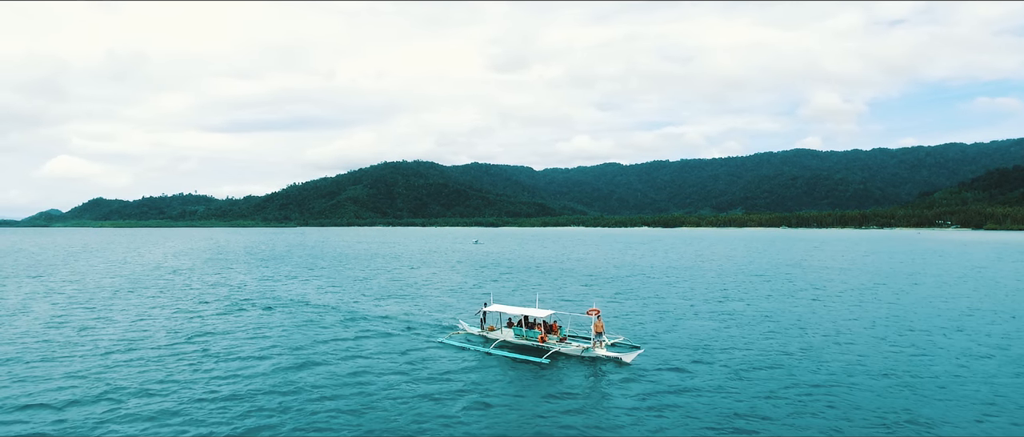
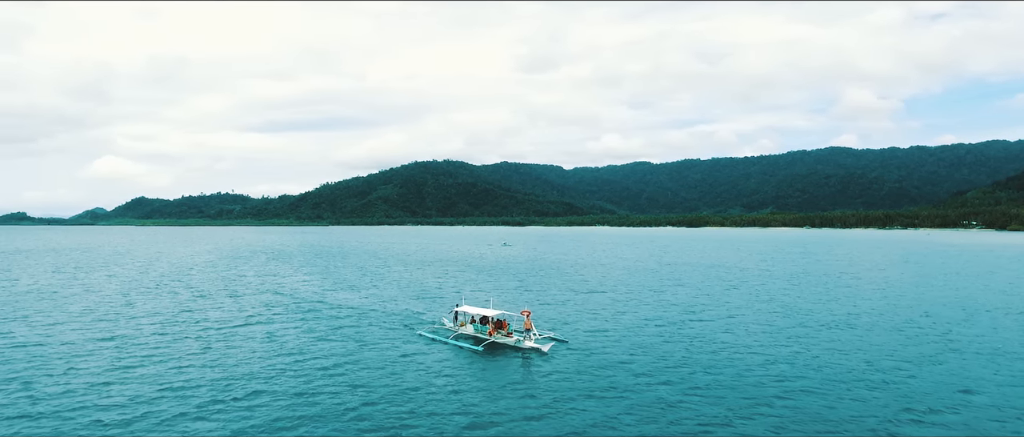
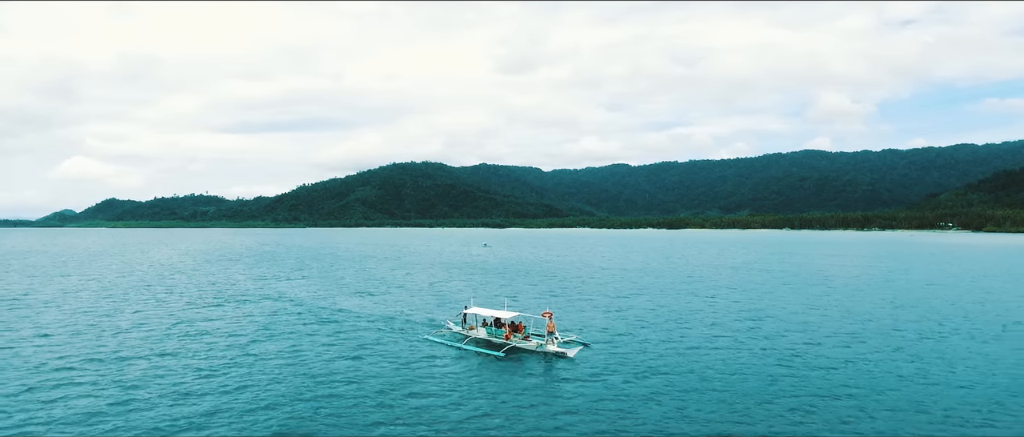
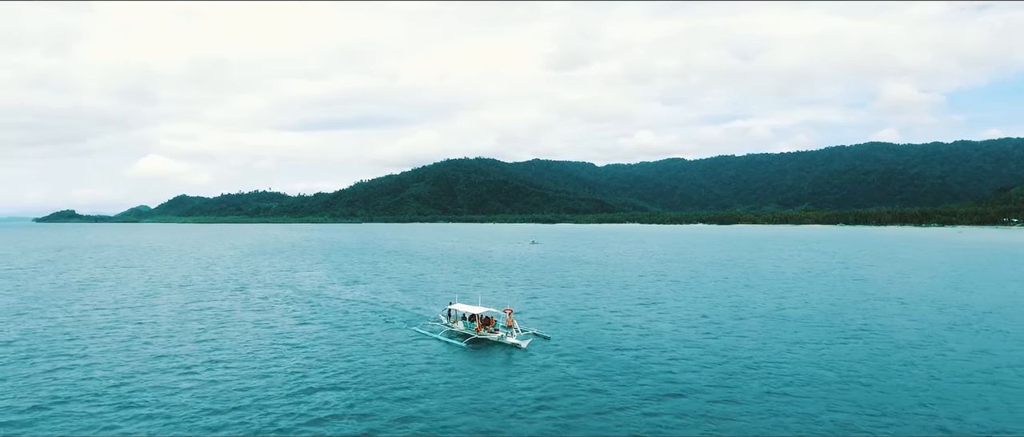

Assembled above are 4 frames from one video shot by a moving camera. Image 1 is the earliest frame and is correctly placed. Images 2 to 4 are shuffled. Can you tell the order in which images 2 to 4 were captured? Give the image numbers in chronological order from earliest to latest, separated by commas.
3, 2, 4
